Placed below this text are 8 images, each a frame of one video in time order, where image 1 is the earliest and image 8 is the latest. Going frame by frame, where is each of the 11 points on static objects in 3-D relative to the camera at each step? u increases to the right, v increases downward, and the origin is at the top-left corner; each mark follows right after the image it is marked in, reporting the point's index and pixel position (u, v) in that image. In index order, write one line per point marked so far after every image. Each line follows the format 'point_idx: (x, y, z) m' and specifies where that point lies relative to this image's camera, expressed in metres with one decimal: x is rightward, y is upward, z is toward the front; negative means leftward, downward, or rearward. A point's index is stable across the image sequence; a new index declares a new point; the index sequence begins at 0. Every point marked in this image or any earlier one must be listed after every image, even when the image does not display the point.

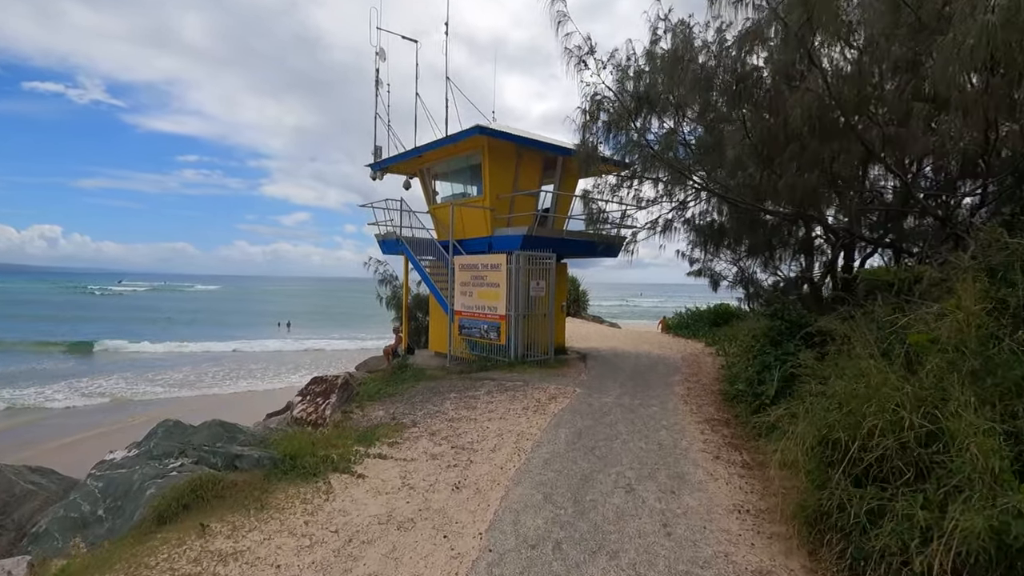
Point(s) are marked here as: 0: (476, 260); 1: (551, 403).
0: (-0.9, +0.7, +13.4) m
1: (+0.6, -1.7, +7.9) m
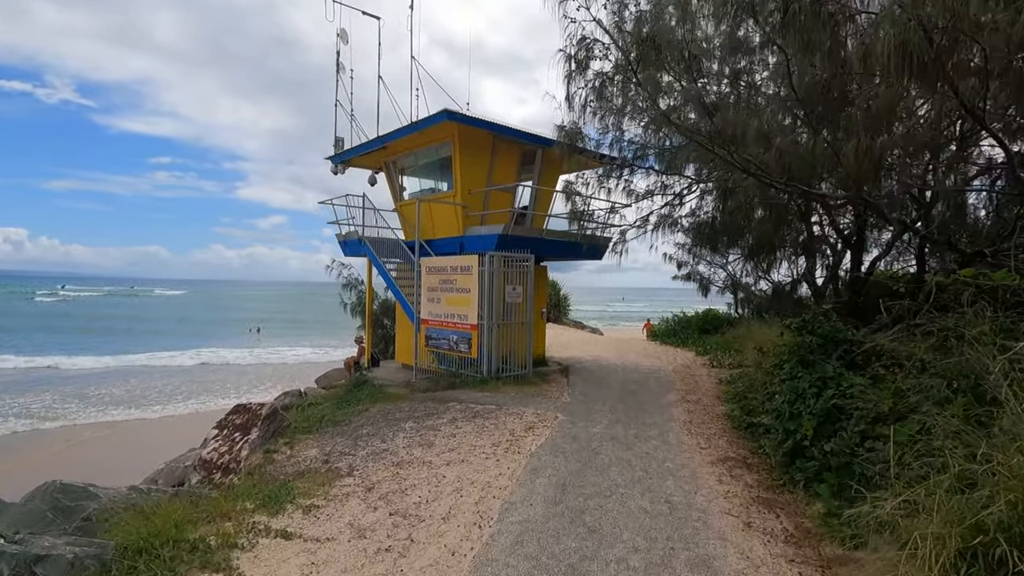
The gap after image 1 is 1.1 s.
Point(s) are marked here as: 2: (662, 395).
0: (-1.5, +0.6, +11.8) m
1: (+0.2, -1.8, +6.4) m
2: (+2.6, -1.9, +9.4) m
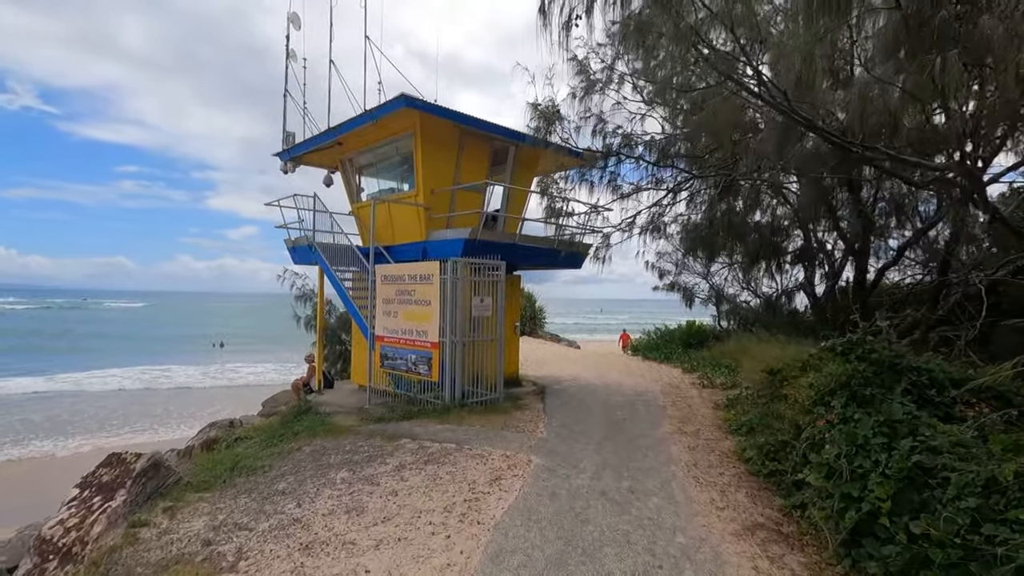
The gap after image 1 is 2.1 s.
0: (-2.1, +0.3, +10.3) m
1: (-0.2, -1.9, +4.9) m
2: (+2.1, -2.1, +8.0) m
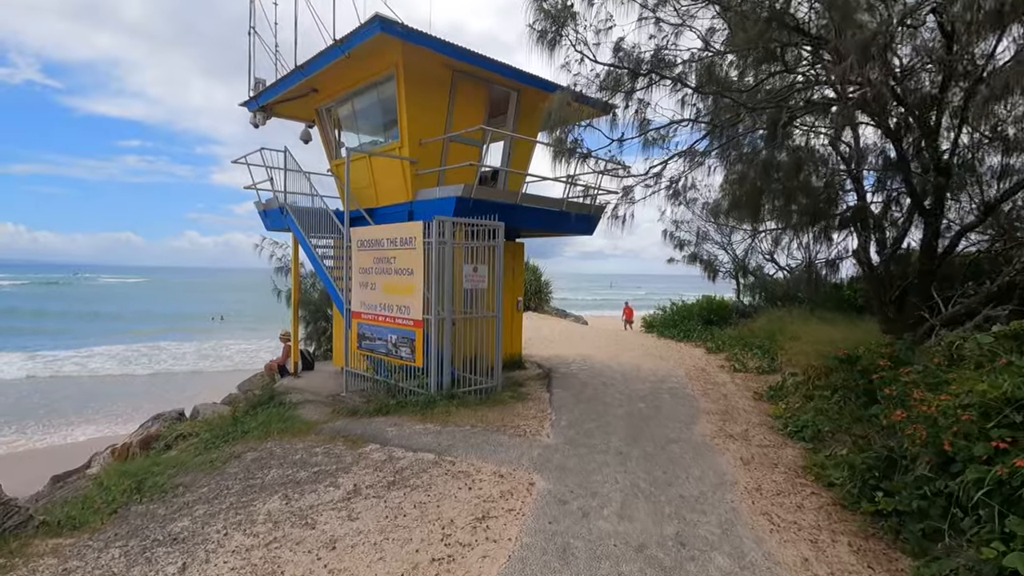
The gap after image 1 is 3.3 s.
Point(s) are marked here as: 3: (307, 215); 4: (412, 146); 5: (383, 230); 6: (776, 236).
0: (-2.1, +0.9, +8.6) m
1: (-0.2, -1.6, +3.3) m
2: (+2.1, -1.6, +6.3) m
3: (-4.2, +1.5, +11.0) m
4: (-1.9, +2.7, +10.1) m
5: (-2.0, +0.9, +8.4) m
6: (+5.3, +1.1, +10.9) m
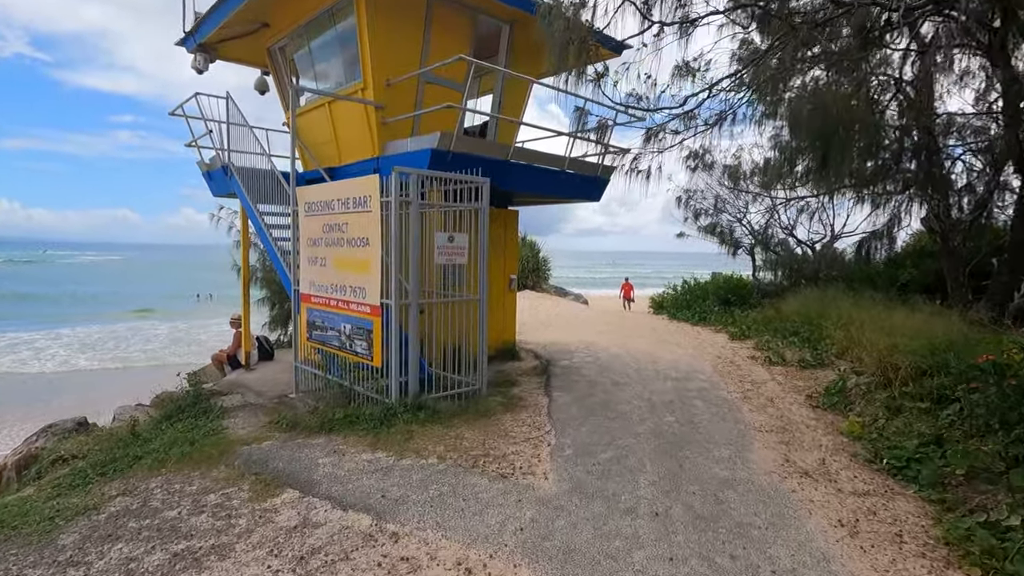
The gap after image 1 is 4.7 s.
0: (-2.3, +1.2, +6.7) m
1: (-0.4, -1.5, +1.5) m
2: (+2.0, -1.4, +4.5) m
3: (-4.3, +1.9, +9.0) m
4: (-2.0, +3.1, +8.1) m
5: (-2.2, +1.2, +6.5) m
6: (+5.2, +1.5, +9.0) m
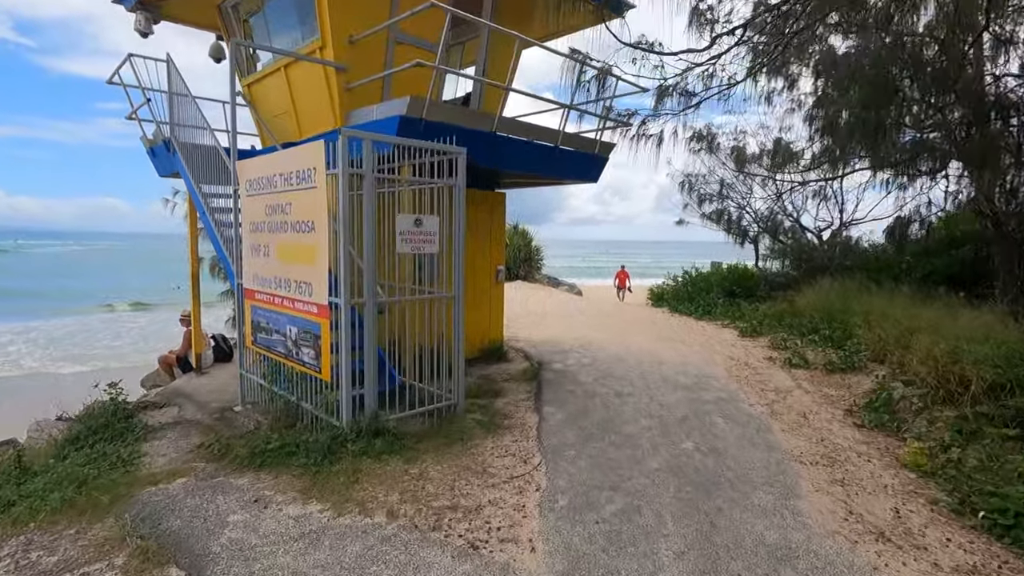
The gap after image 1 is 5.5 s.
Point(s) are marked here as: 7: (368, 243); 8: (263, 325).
0: (-2.4, +1.2, +5.5) m
1: (-0.5, -1.6, +0.4) m
2: (+1.8, -1.4, +3.4) m
3: (-4.5, +2.0, +7.8) m
4: (-2.2, +3.1, +6.9) m
5: (-2.4, +1.2, +5.3) m
6: (+5.0, +1.6, +7.9) m
7: (-1.3, +0.4, +4.7) m
8: (-2.7, -0.4, +5.8) m
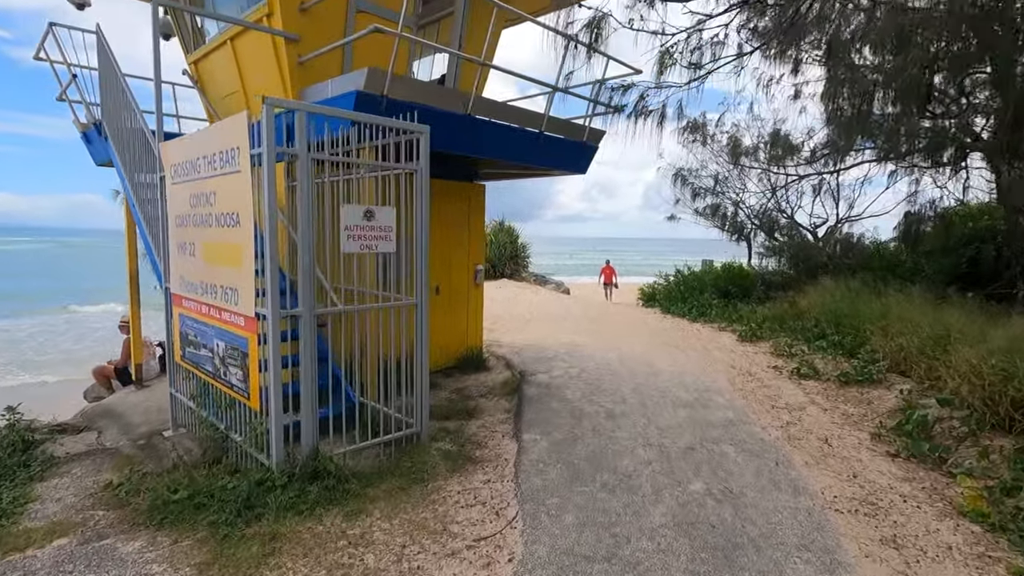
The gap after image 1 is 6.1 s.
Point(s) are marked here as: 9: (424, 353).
0: (-2.7, +1.2, +4.5) m
1: (-0.6, -1.6, -0.5) m
2: (+1.6, -1.5, +2.6) m
3: (-4.8, +2.0, +6.8) m
4: (-2.5, +3.1, +6.0) m
5: (-2.6, +1.2, +4.4) m
6: (+4.7, +1.6, +7.1) m
7: (-1.5, +0.3, +3.8) m
8: (-2.9, -0.4, +4.9) m
9: (-0.8, -0.6, +4.6) m
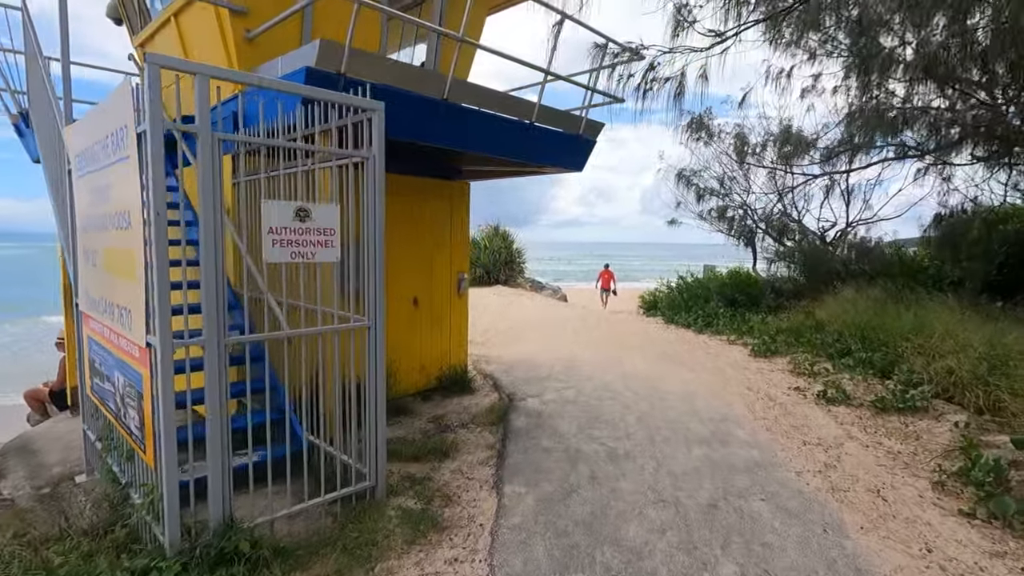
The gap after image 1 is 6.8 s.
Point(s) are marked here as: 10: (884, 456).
0: (-2.8, +1.0, +3.6) m
1: (-0.7, -1.7, -1.4) m
2: (+1.5, -1.6, +1.7) m
3: (-5.0, +1.8, +5.9) m
4: (-2.7, +3.0, +5.1) m
5: (-2.7, +1.1, +3.5) m
6: (+4.5, +1.5, +6.3) m
7: (-1.6, +0.2, +2.9) m
8: (-3.1, -0.6, +4.0) m
9: (-0.9, -0.7, +3.7) m
10: (+3.2, -1.4, +4.6) m
